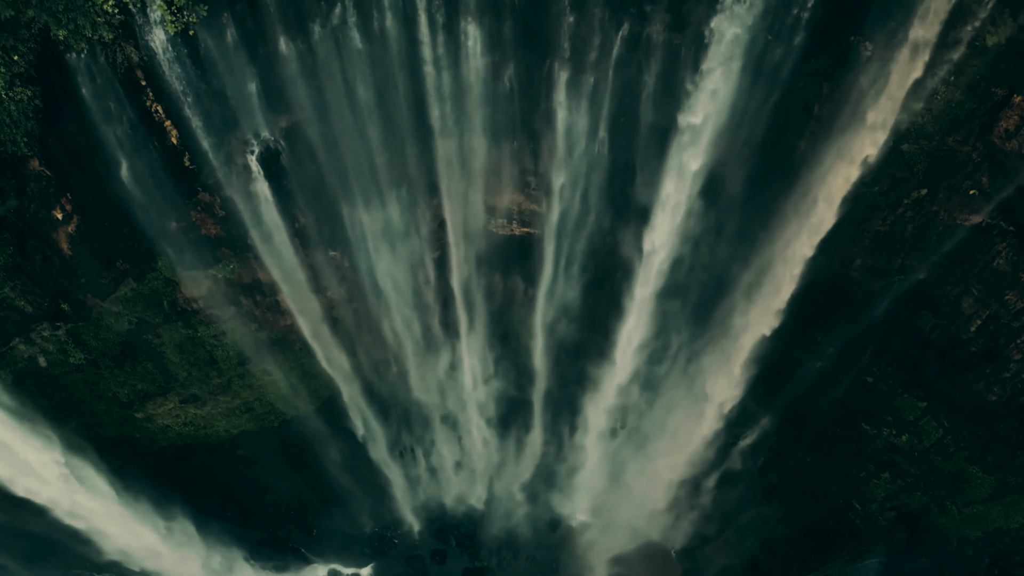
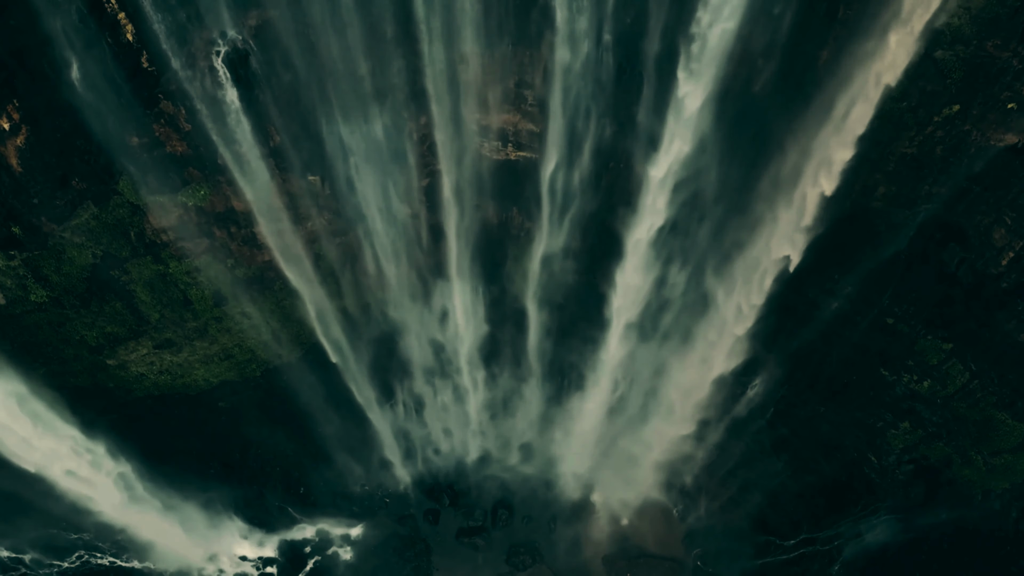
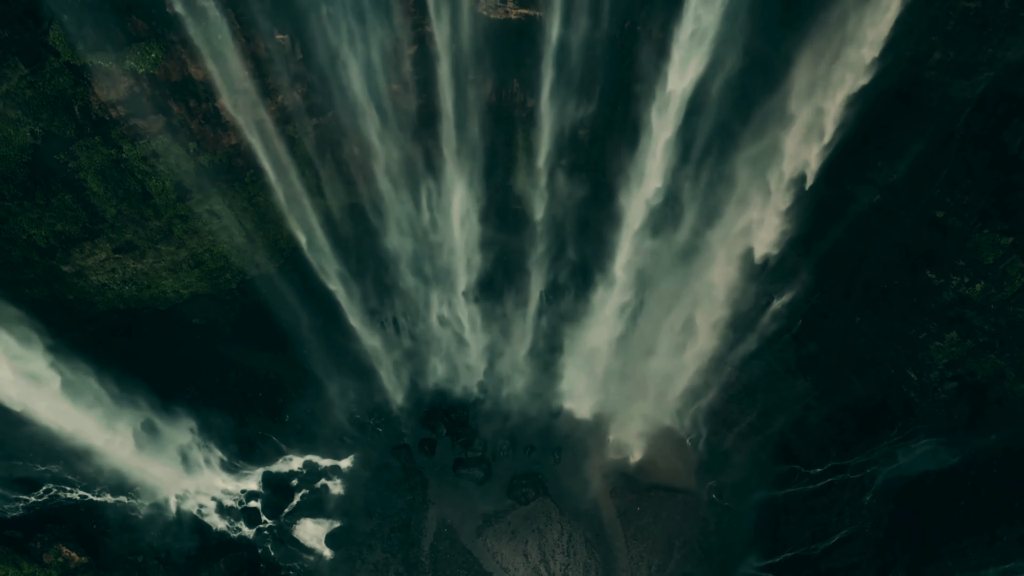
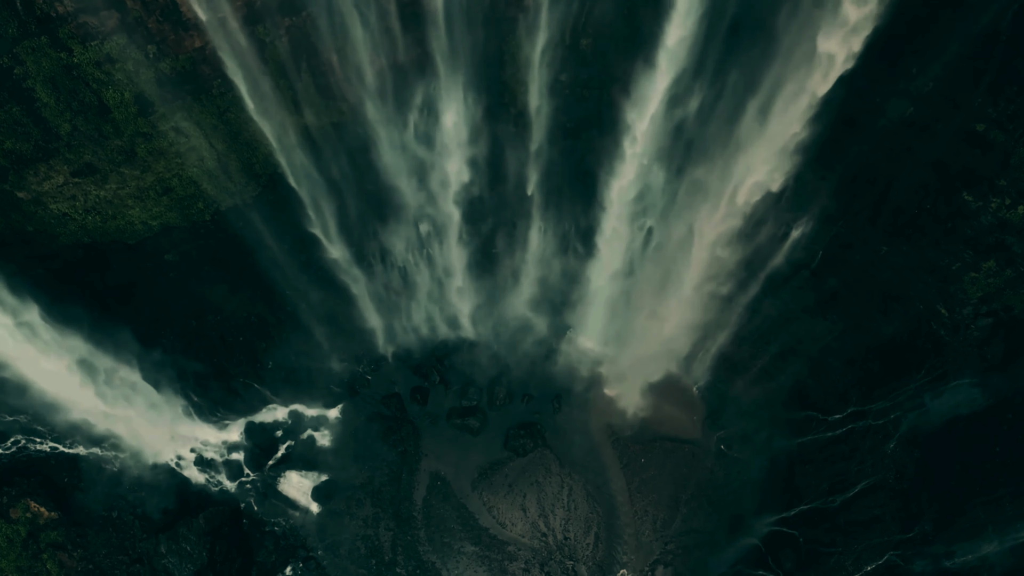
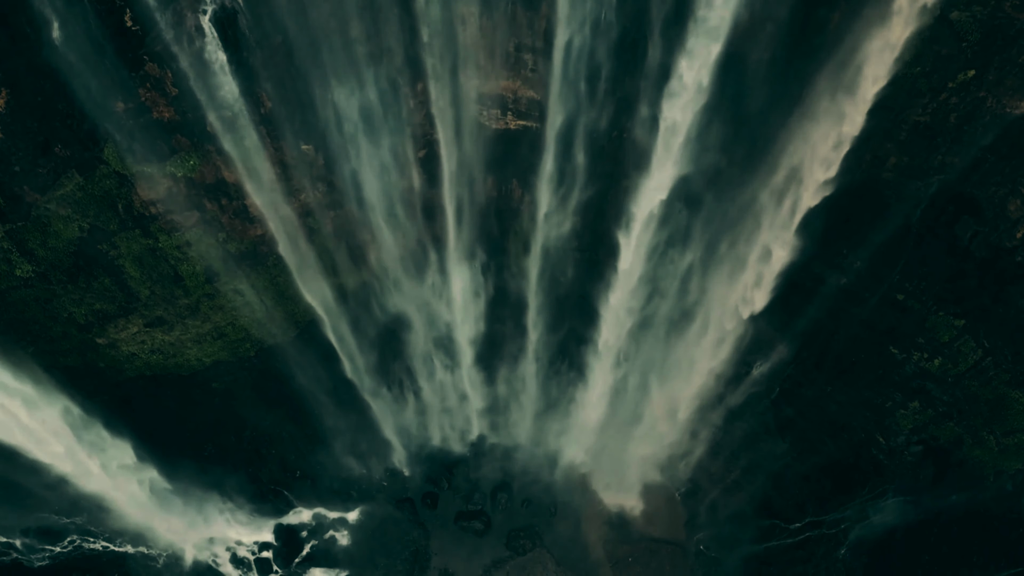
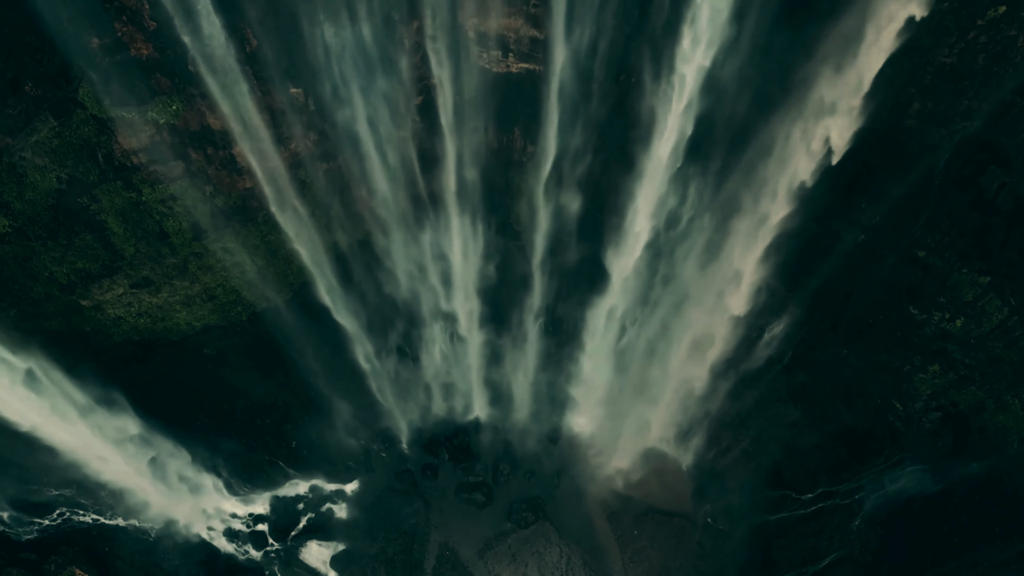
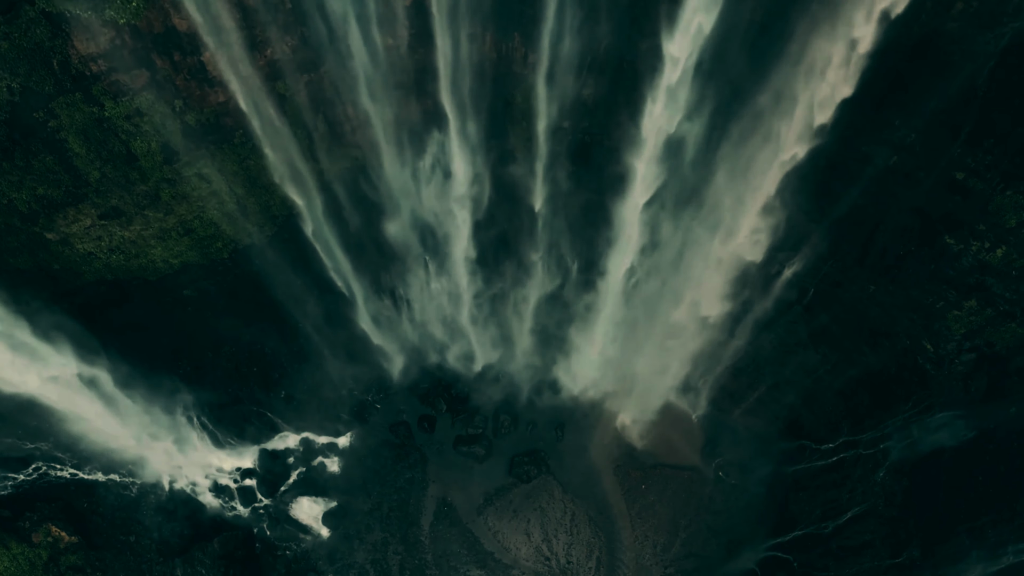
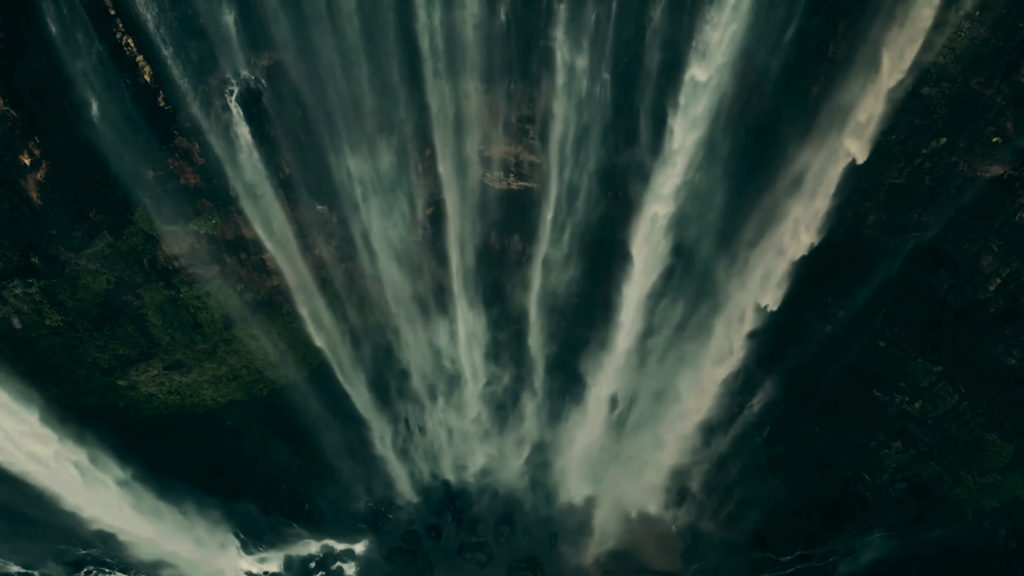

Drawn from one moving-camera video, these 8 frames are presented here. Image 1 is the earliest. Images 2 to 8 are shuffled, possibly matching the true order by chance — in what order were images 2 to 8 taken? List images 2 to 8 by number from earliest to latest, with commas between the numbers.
8, 2, 5, 6, 3, 7, 4
